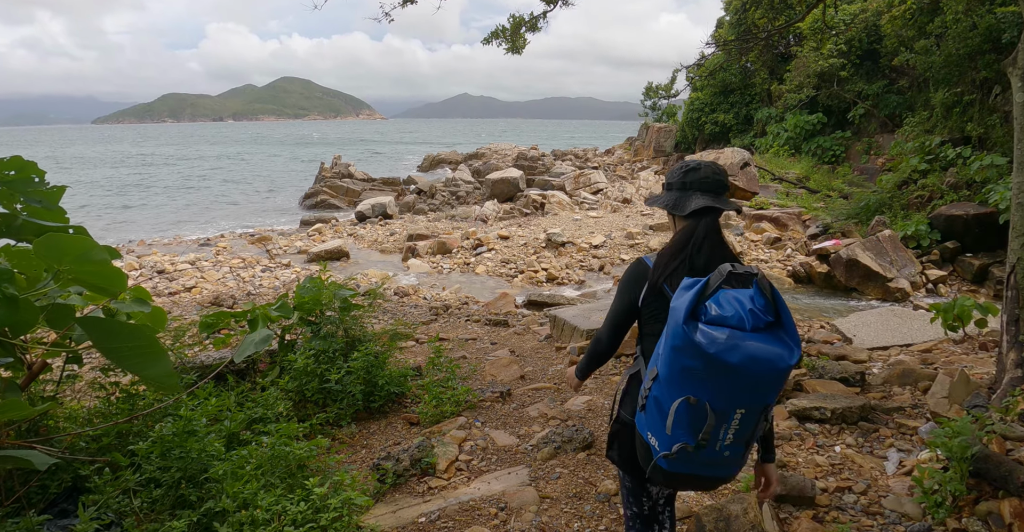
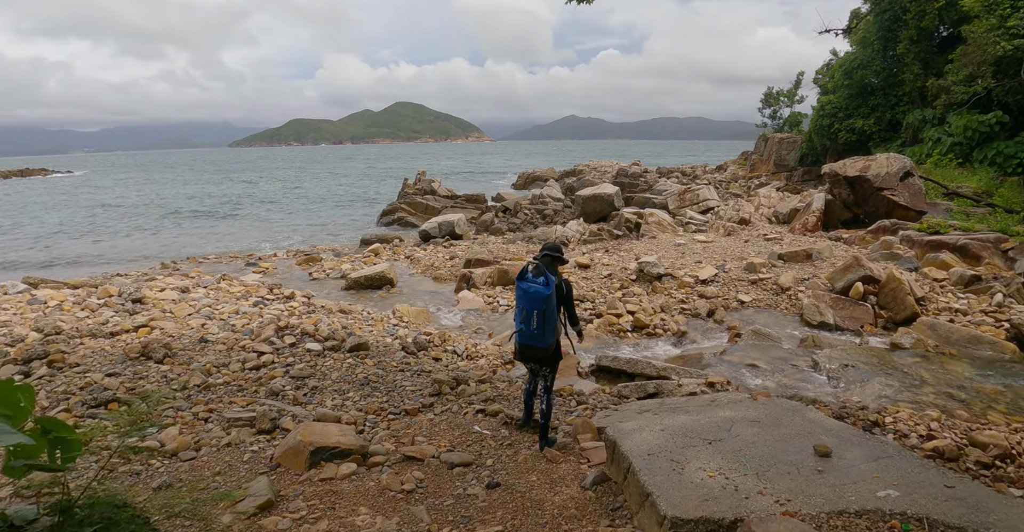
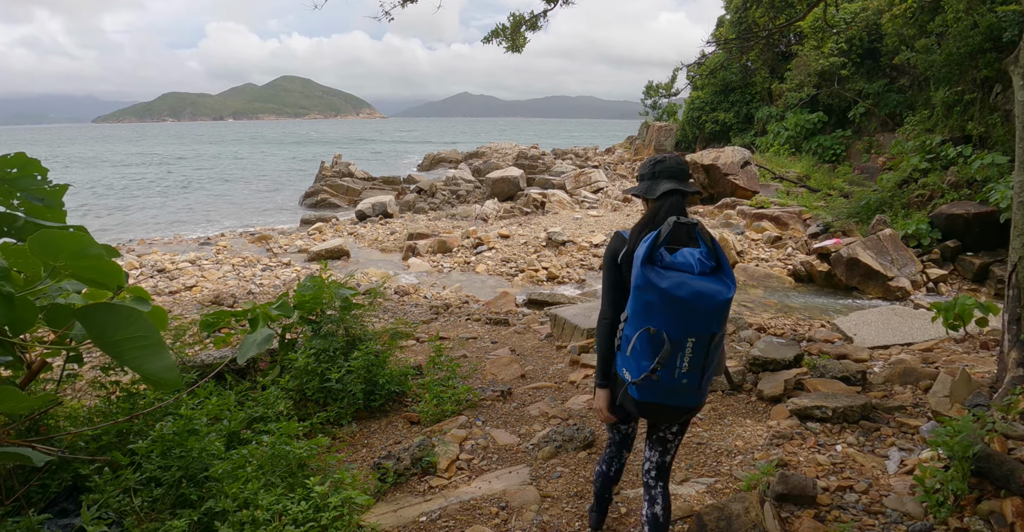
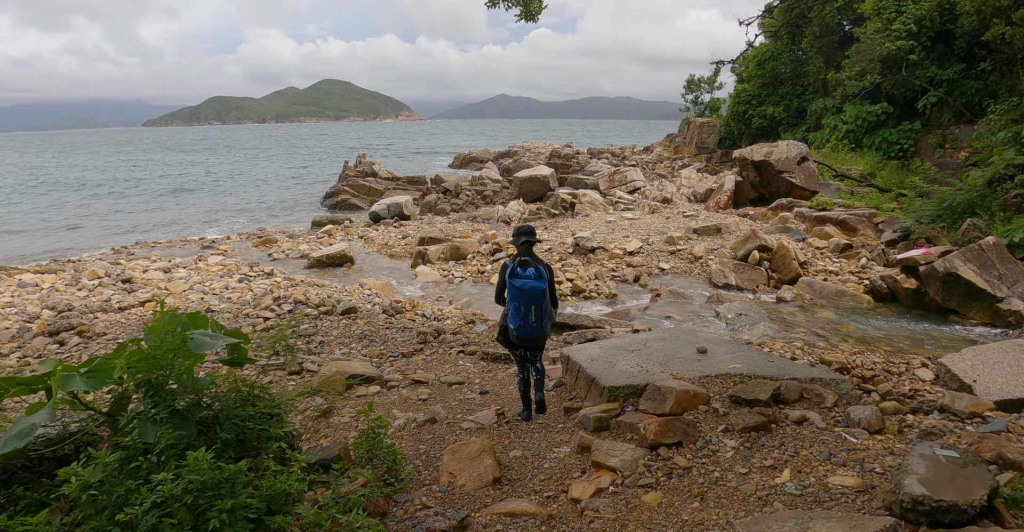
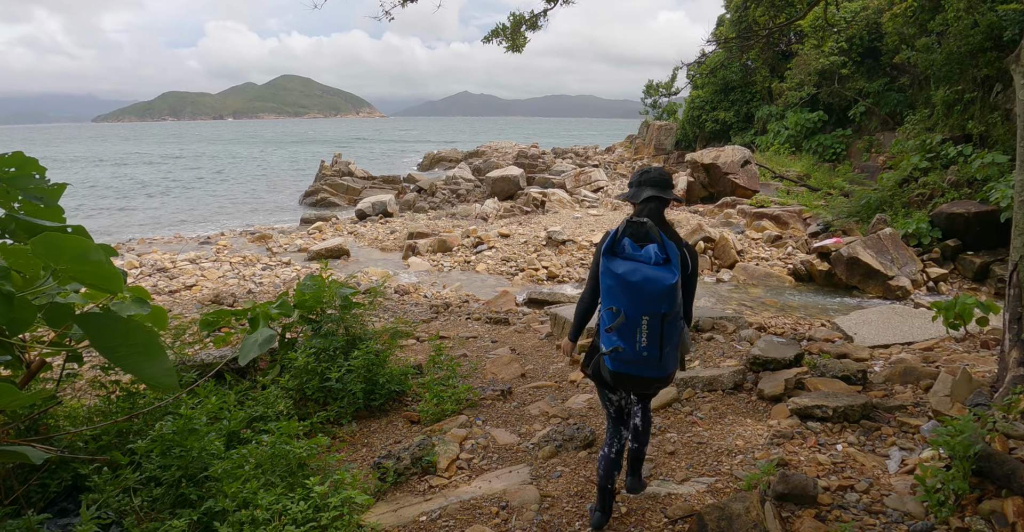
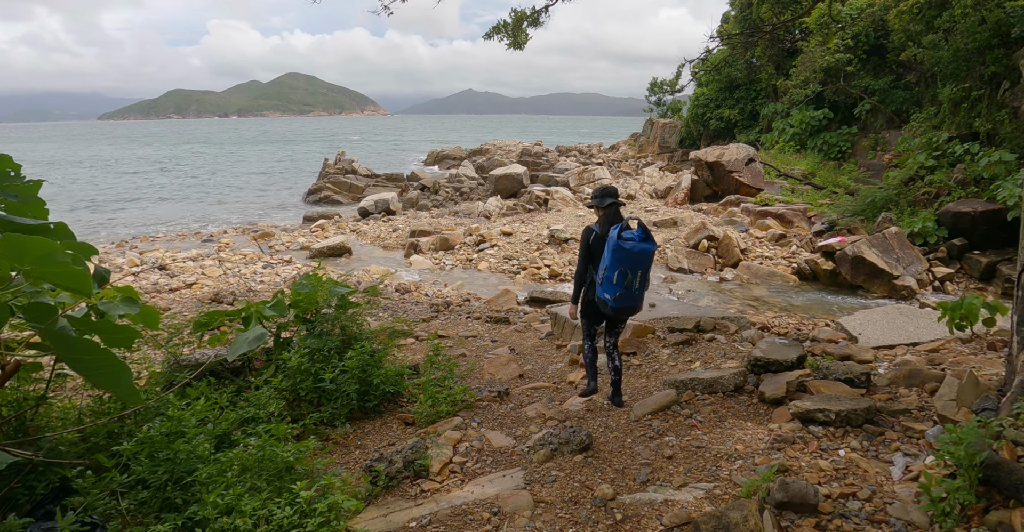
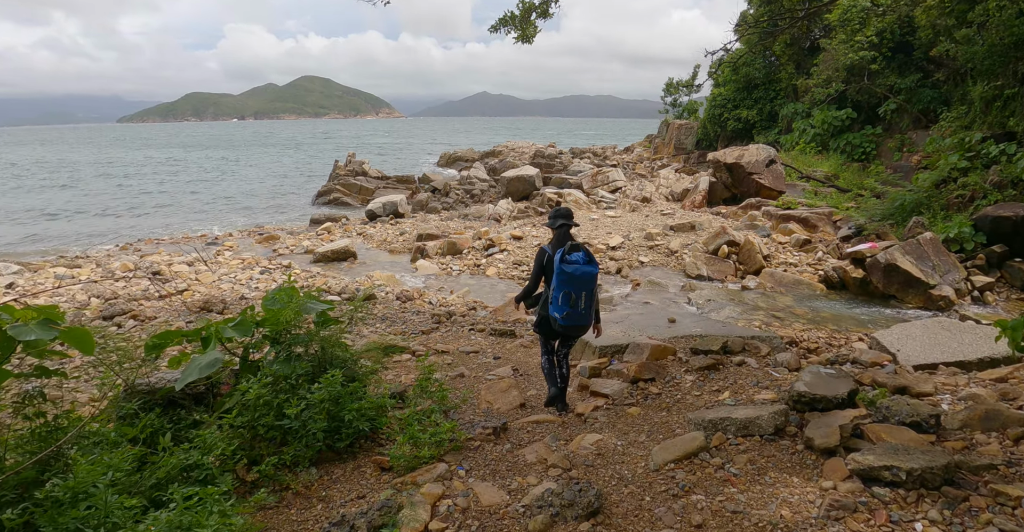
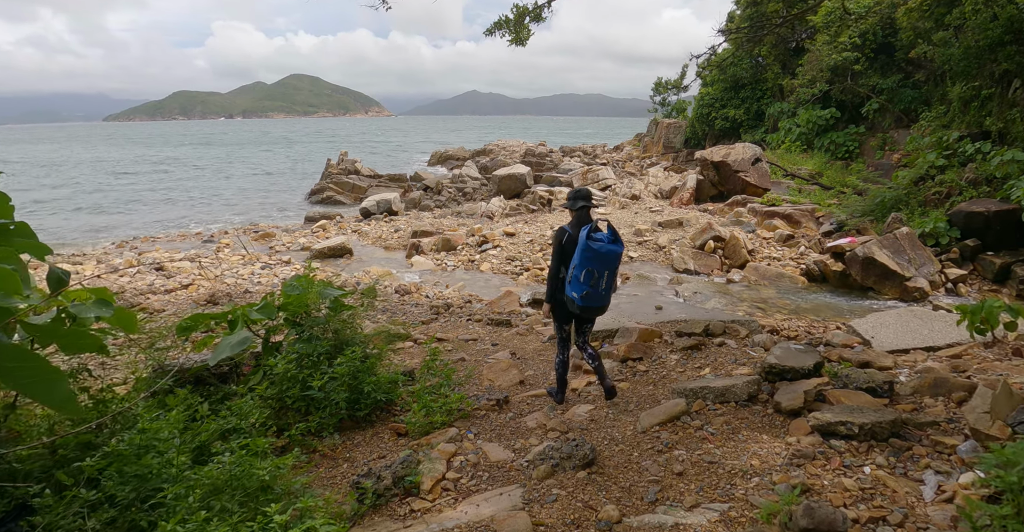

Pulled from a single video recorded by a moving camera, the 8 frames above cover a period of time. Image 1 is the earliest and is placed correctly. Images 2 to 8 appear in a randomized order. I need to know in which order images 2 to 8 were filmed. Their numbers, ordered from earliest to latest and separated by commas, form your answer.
3, 5, 6, 8, 7, 4, 2
